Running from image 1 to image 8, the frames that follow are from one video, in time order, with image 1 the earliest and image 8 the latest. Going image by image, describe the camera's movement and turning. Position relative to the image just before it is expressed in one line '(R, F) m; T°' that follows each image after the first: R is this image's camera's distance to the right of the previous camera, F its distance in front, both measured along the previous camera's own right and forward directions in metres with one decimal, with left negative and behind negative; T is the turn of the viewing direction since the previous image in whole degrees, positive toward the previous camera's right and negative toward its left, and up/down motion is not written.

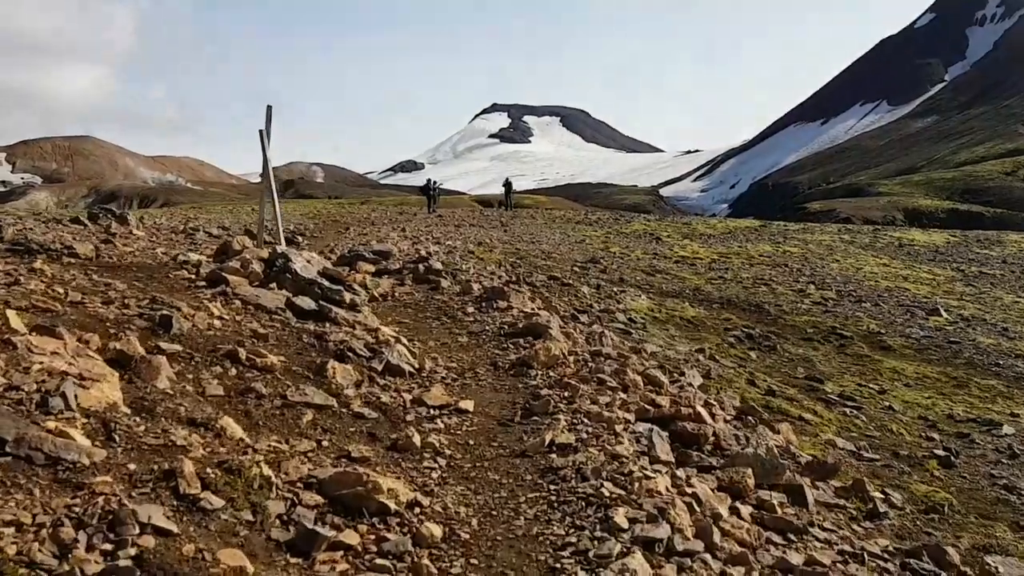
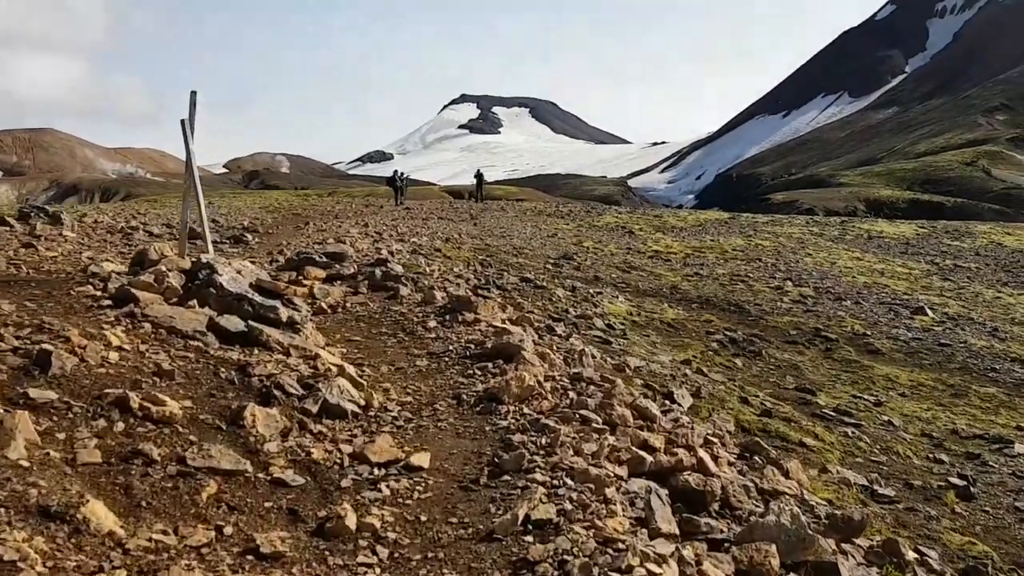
(+0.1, +1.9) m; +2°
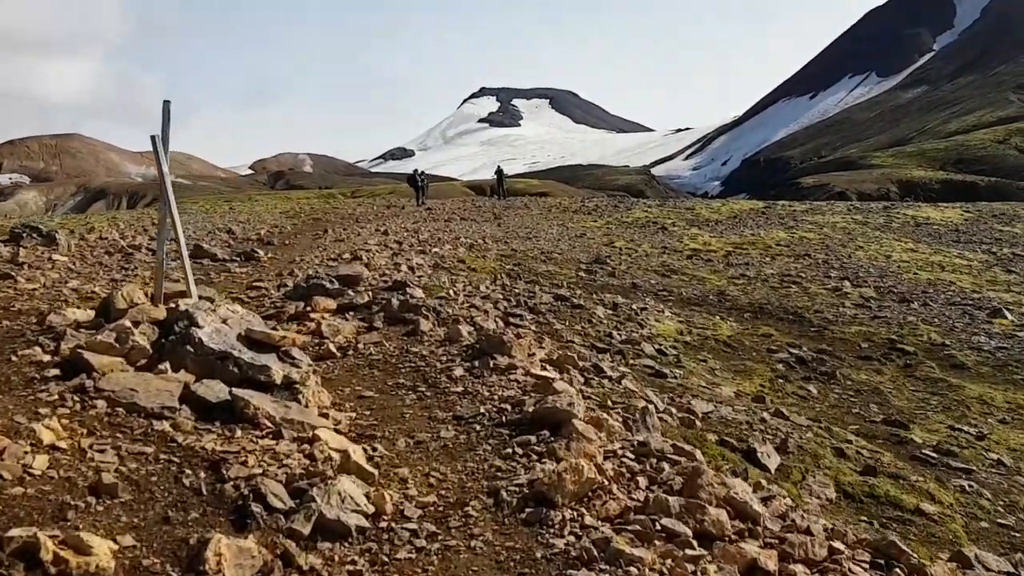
(-0.2, +2.4) m; -2°
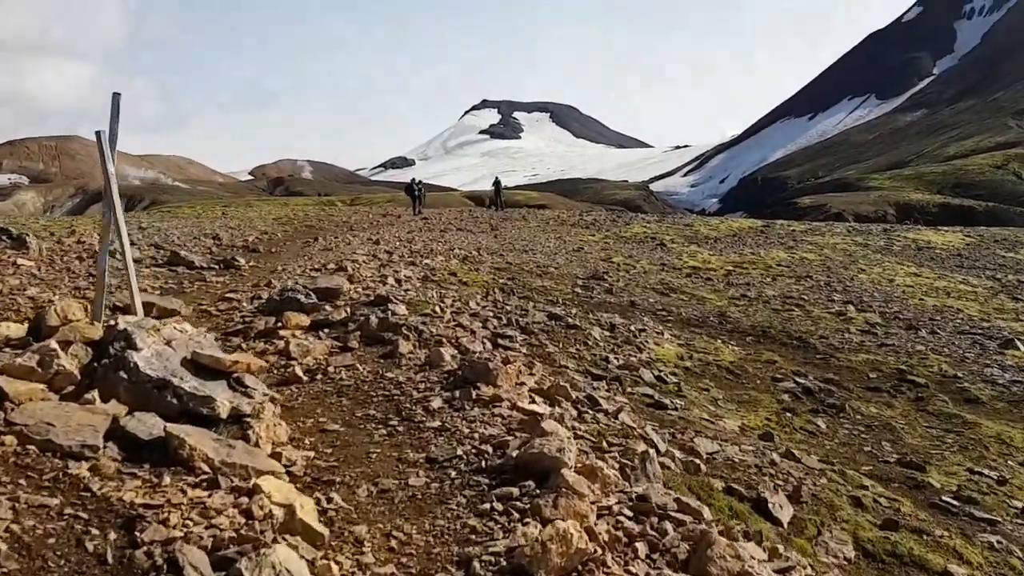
(+0.1, +1.2) m; 0°
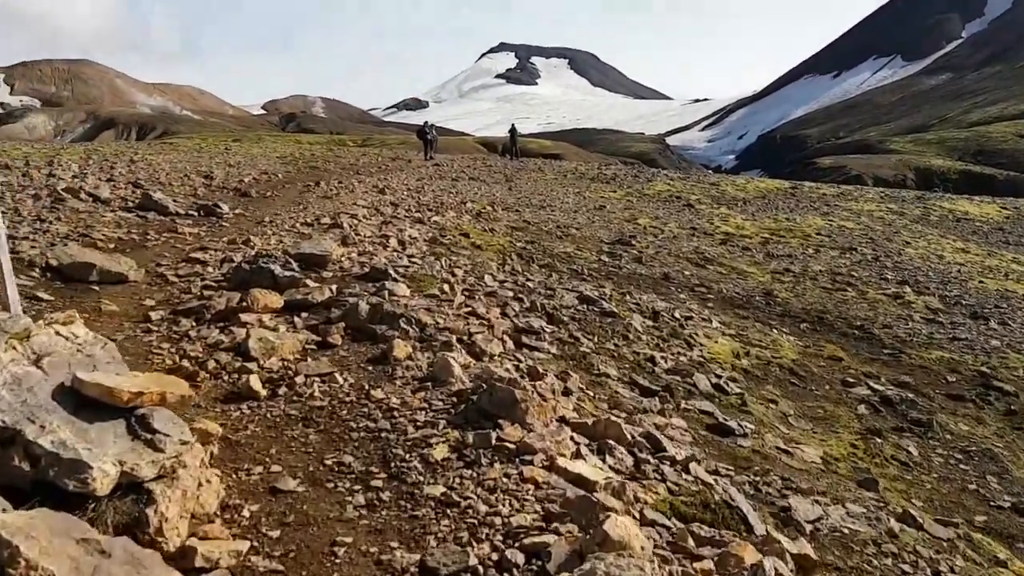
(-0.3, +3.2) m; -1°
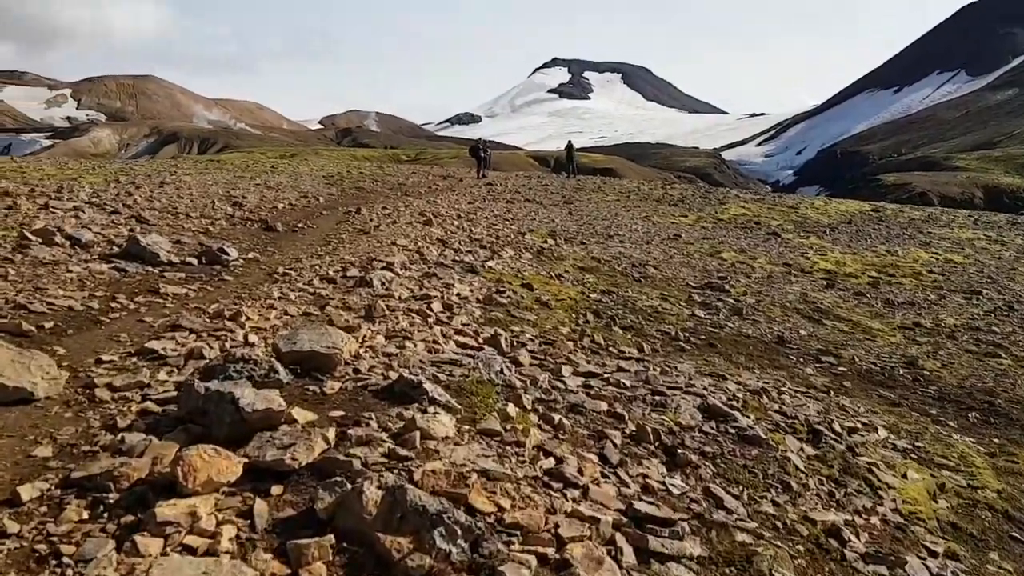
(-0.6, +4.6) m; -3°
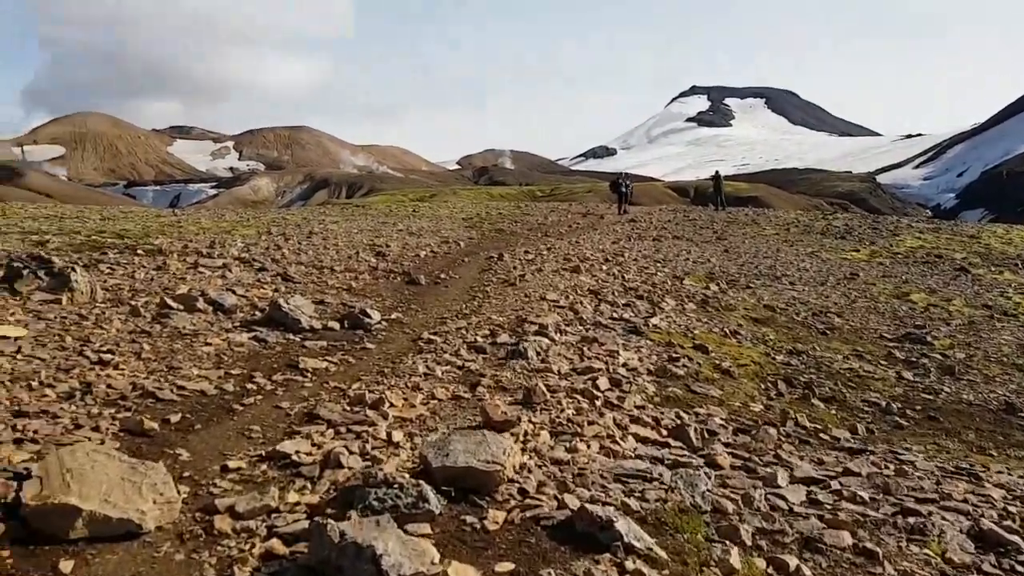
(-0.6, +2.0) m; -9°
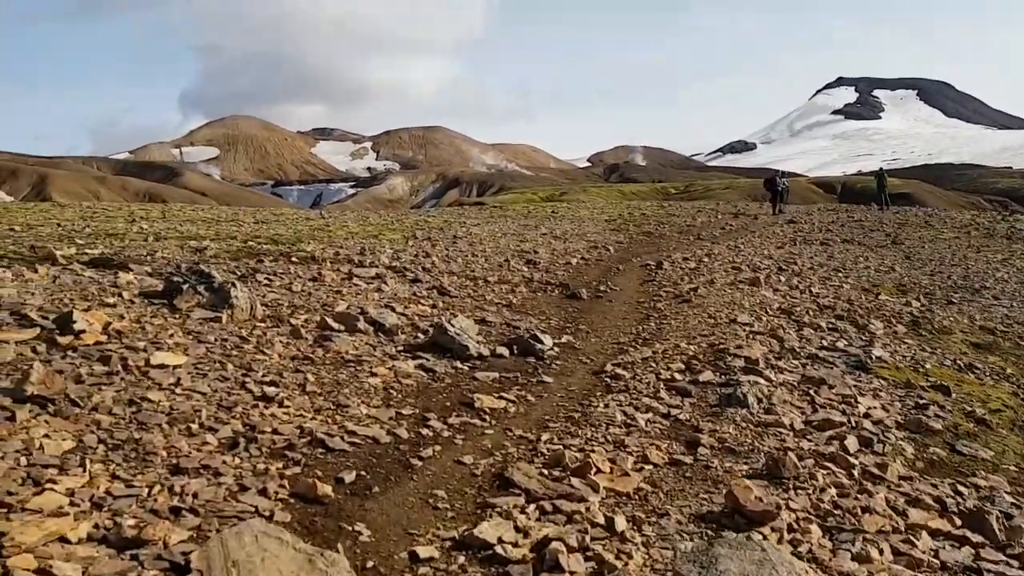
(-1.1, +1.8) m; -9°
